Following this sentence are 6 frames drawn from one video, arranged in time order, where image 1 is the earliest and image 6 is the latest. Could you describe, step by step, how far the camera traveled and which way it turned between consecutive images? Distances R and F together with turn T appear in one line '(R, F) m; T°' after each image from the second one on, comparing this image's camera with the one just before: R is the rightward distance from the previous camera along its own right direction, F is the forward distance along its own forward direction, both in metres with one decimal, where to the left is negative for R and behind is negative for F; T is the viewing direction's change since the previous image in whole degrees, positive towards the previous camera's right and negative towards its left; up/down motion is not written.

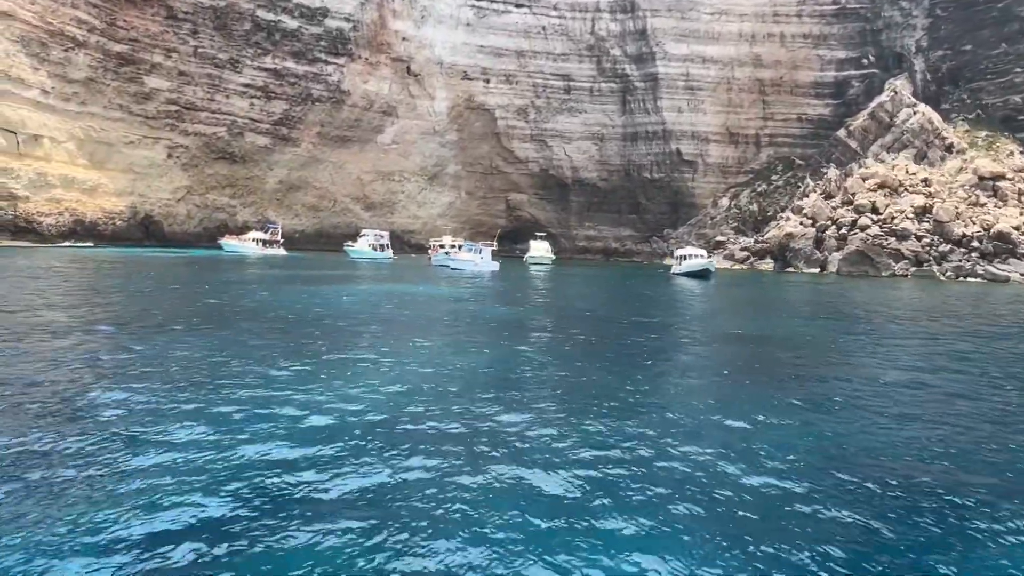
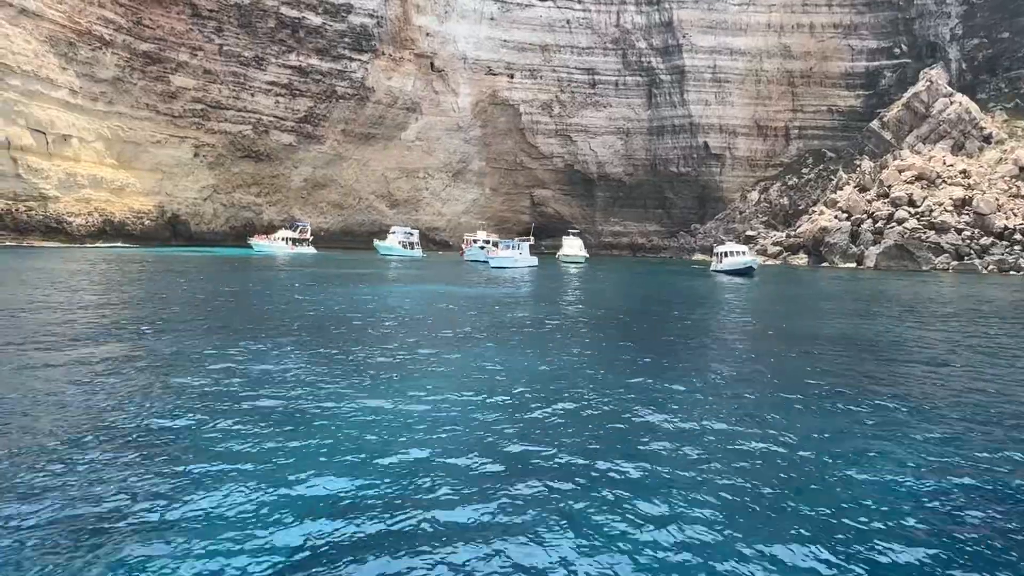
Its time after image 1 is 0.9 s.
(-0.7, +0.6) m; -1°
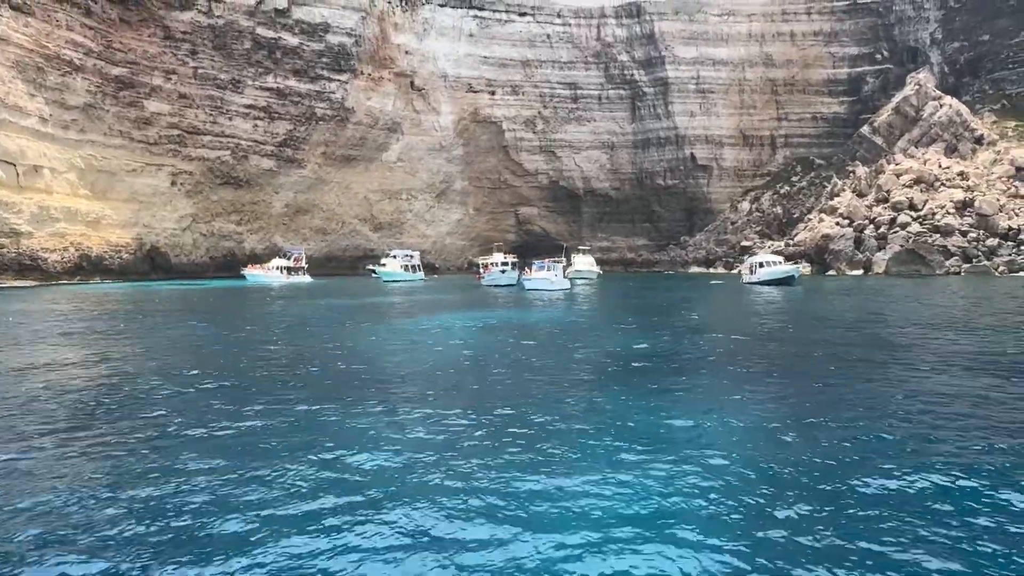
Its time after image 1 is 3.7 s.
(-2.1, +1.8) m; +3°
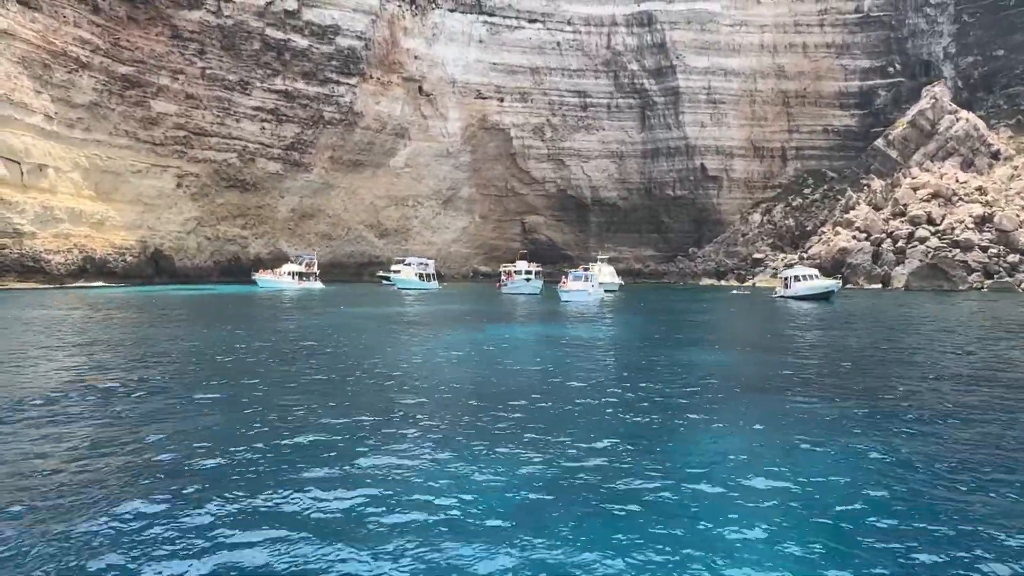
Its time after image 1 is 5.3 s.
(-1.2, +0.9) m; +1°
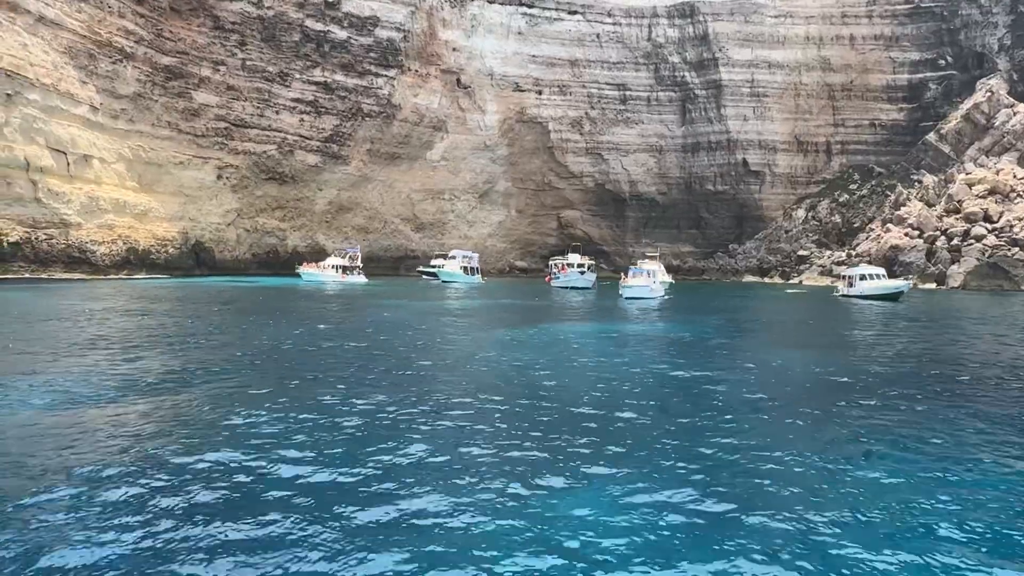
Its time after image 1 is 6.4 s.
(-0.9, +0.7) m; -2°
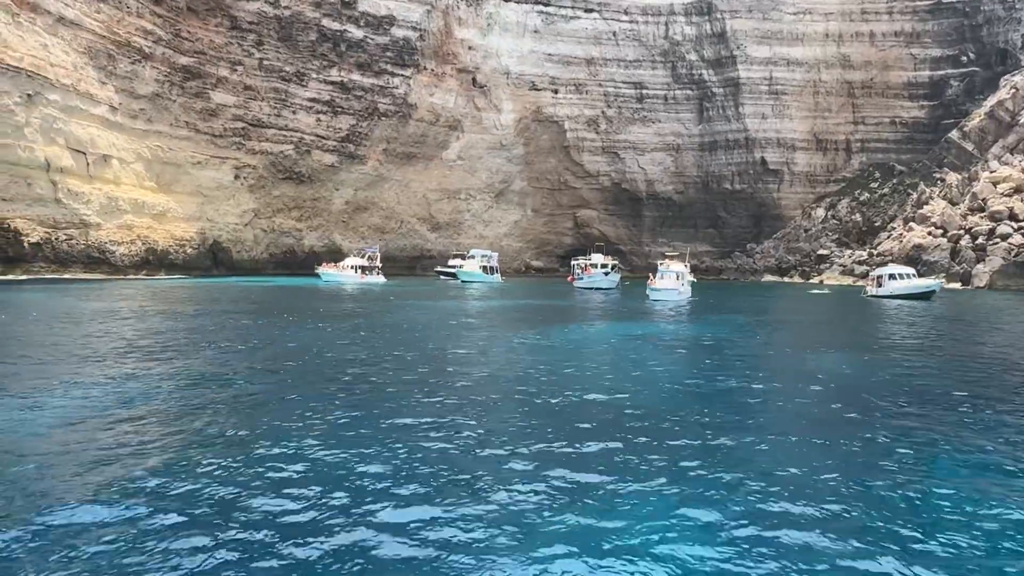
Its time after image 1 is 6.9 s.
(-0.4, +0.3) m; -1°
